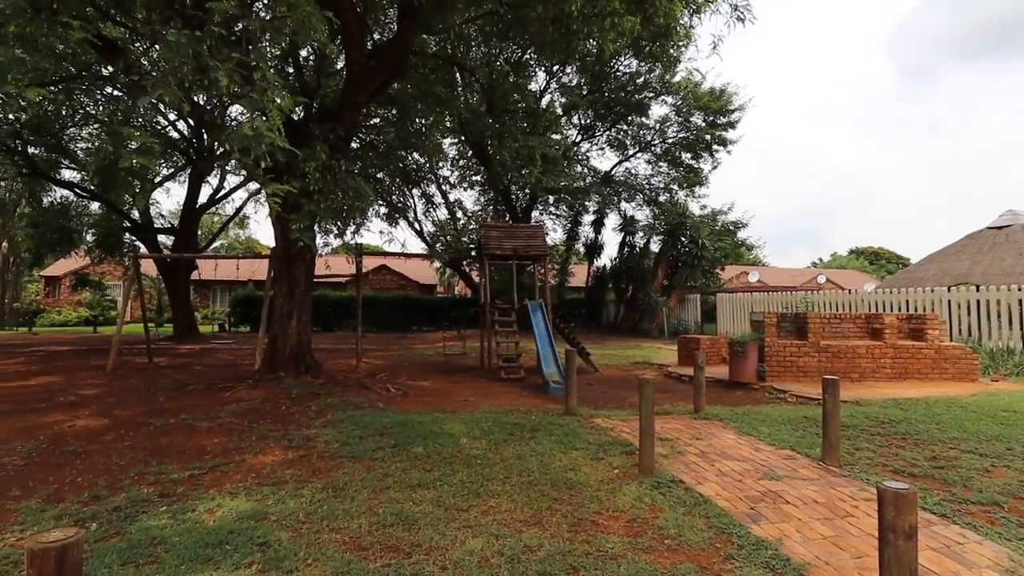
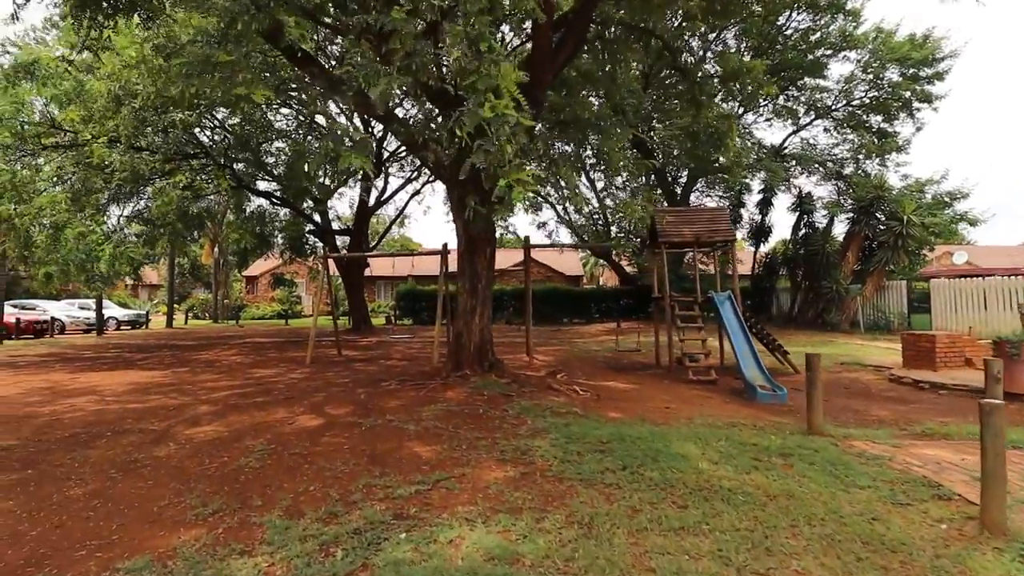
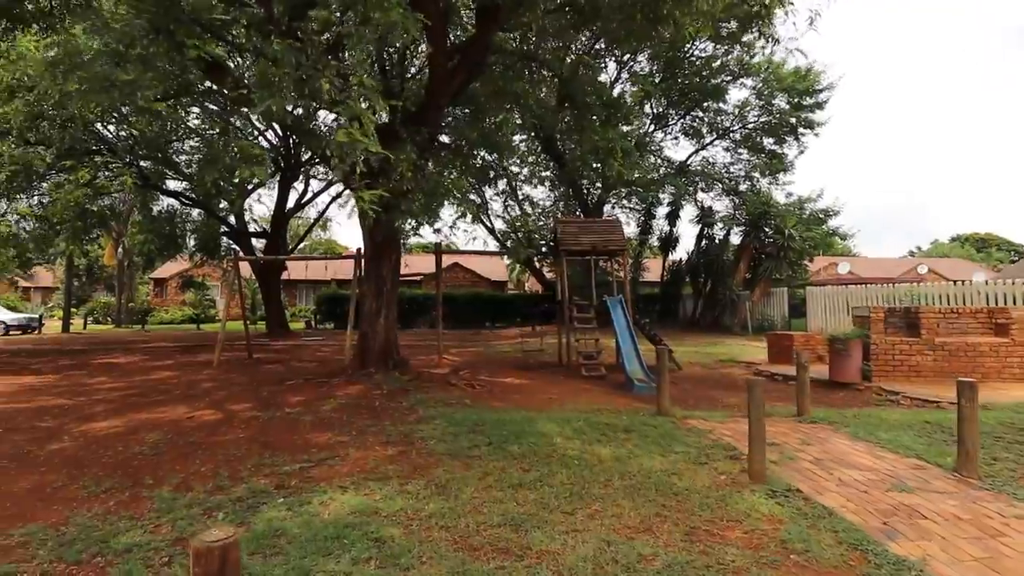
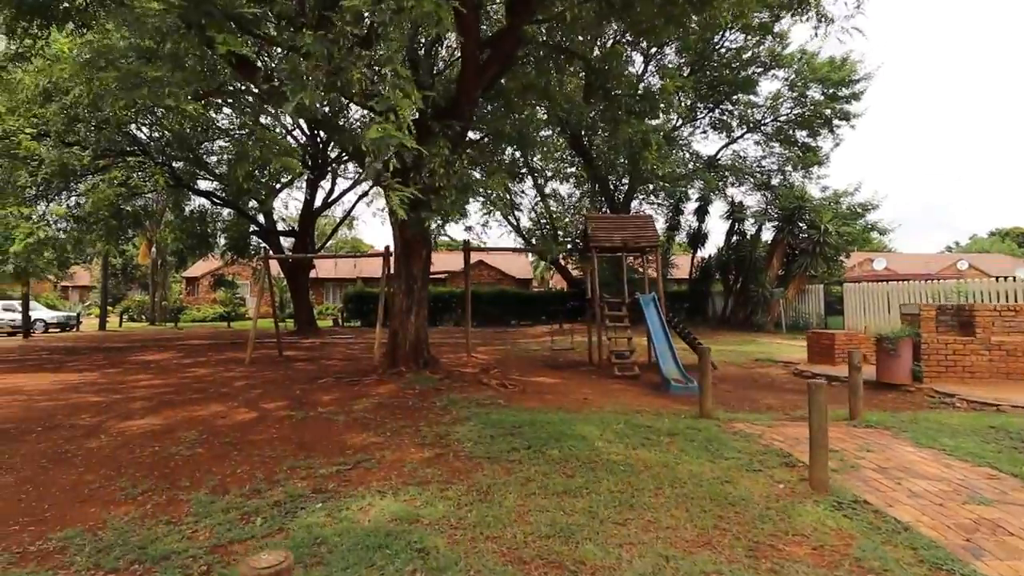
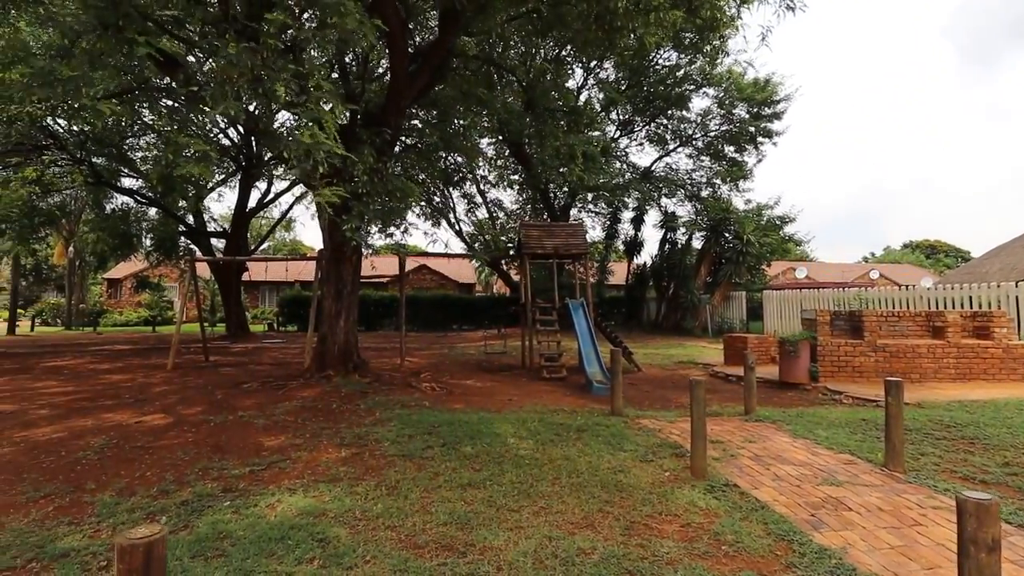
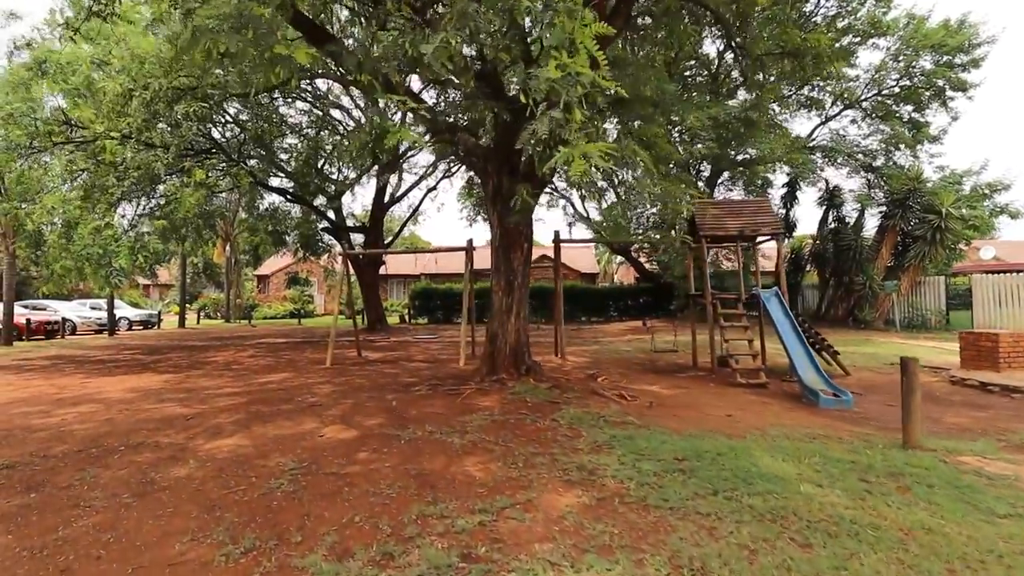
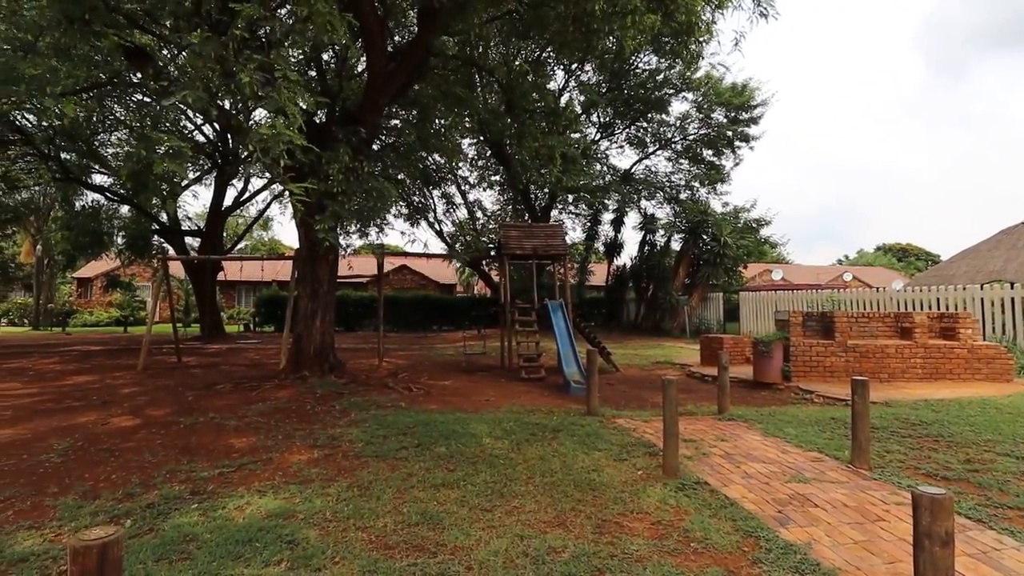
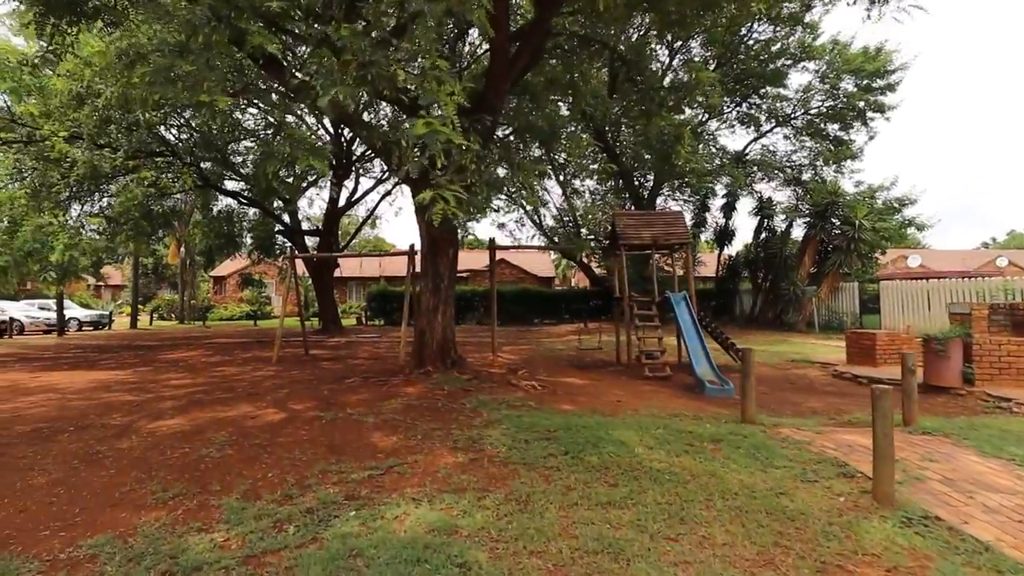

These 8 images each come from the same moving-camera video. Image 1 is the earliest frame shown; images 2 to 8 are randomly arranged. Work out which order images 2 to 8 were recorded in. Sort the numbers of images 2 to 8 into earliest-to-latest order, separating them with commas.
7, 5, 3, 4, 8, 2, 6
